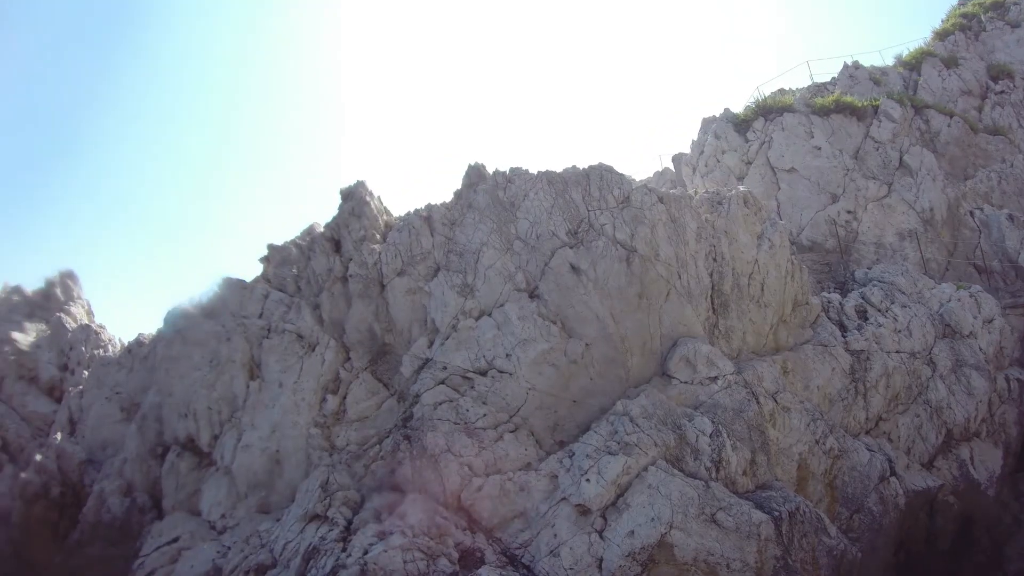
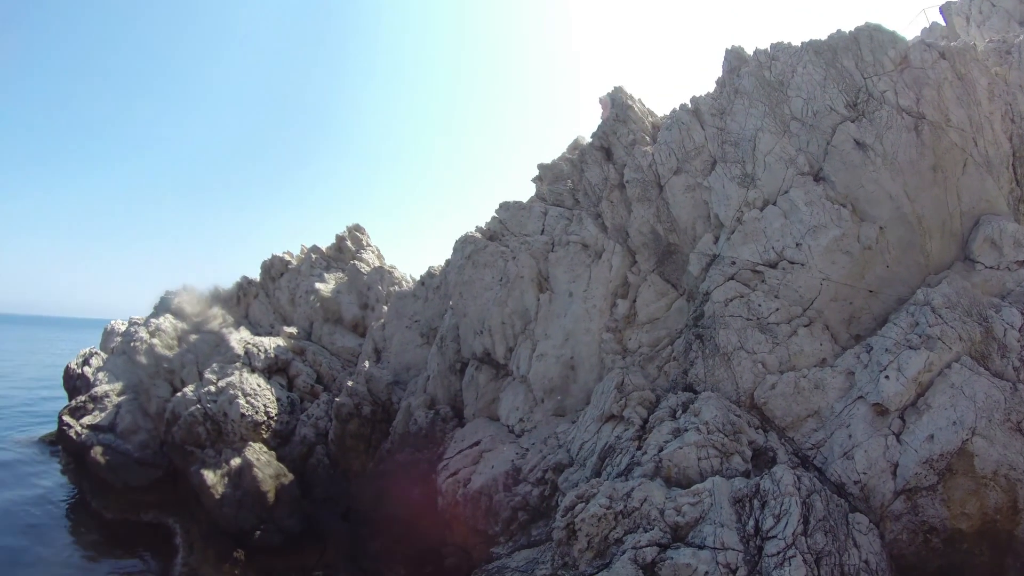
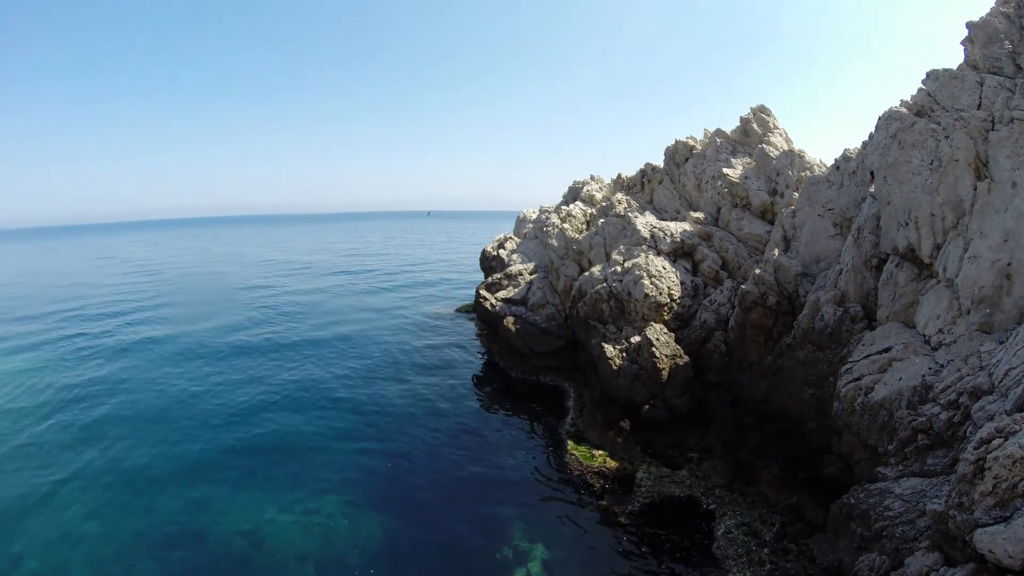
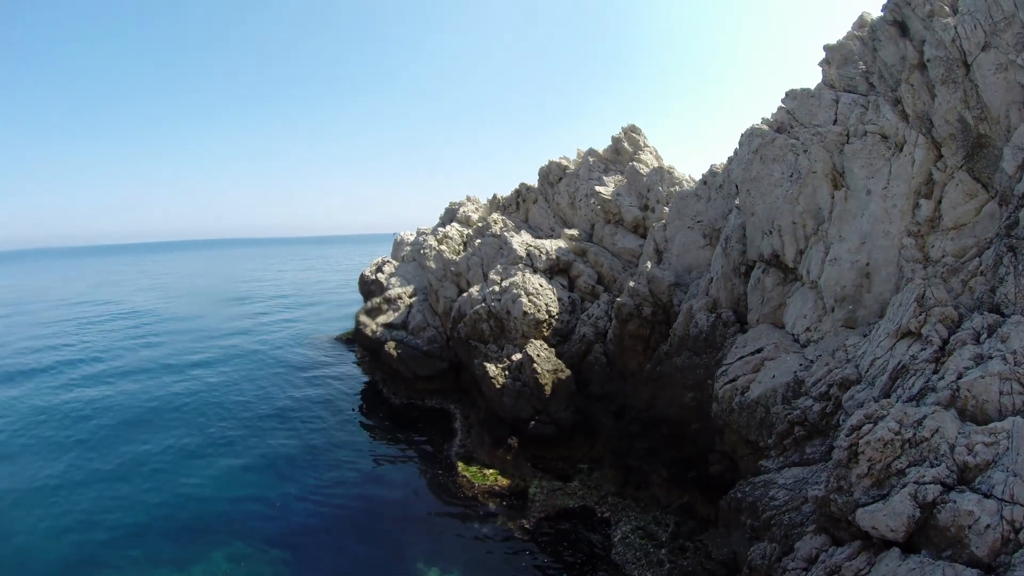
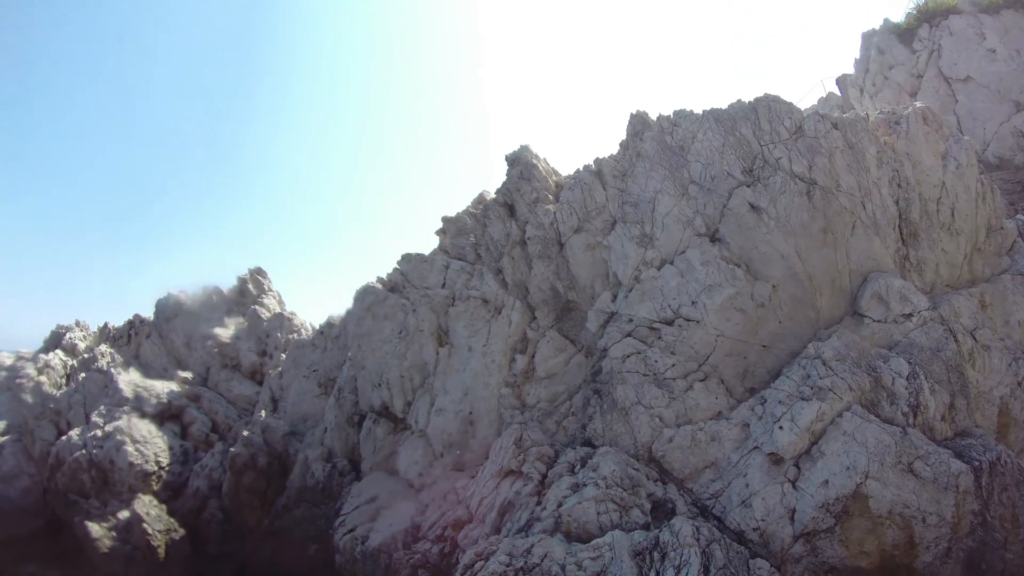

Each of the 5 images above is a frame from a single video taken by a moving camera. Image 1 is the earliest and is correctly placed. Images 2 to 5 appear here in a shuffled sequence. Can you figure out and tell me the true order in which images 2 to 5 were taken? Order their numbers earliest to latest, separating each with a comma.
5, 2, 4, 3
